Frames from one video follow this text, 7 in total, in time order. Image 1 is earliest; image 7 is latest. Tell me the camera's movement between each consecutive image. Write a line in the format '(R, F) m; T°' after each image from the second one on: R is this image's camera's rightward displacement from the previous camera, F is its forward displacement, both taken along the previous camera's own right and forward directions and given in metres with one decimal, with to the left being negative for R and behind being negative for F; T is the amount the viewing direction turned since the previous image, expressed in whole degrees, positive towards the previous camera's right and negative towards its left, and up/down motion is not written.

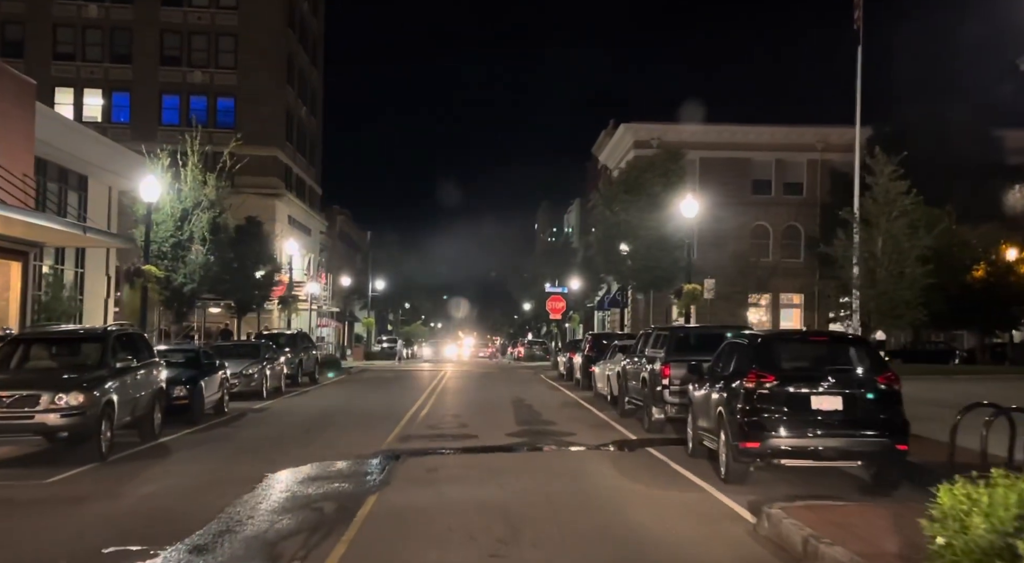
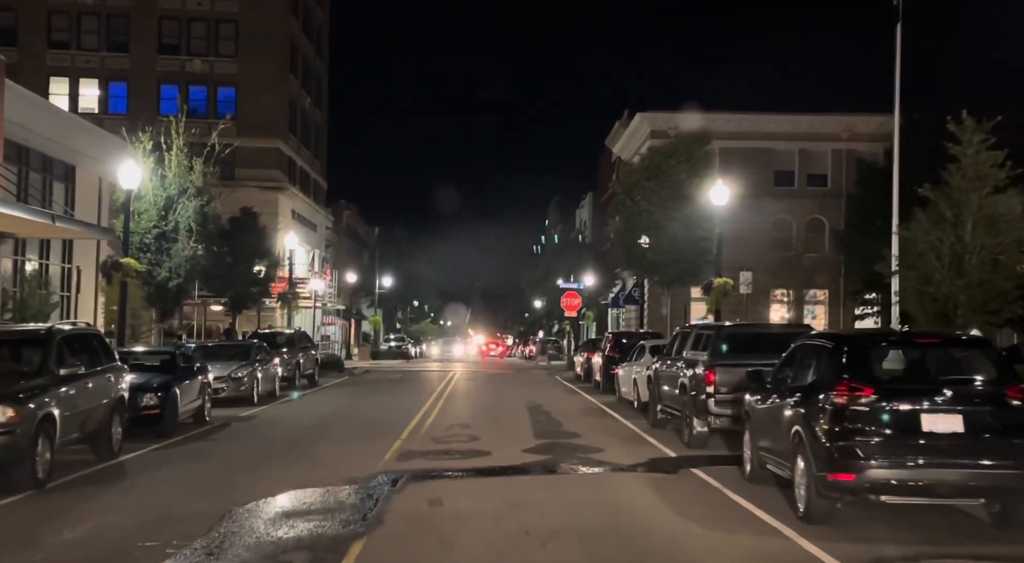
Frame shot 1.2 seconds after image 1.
(-0.1, +2.3) m; -1°
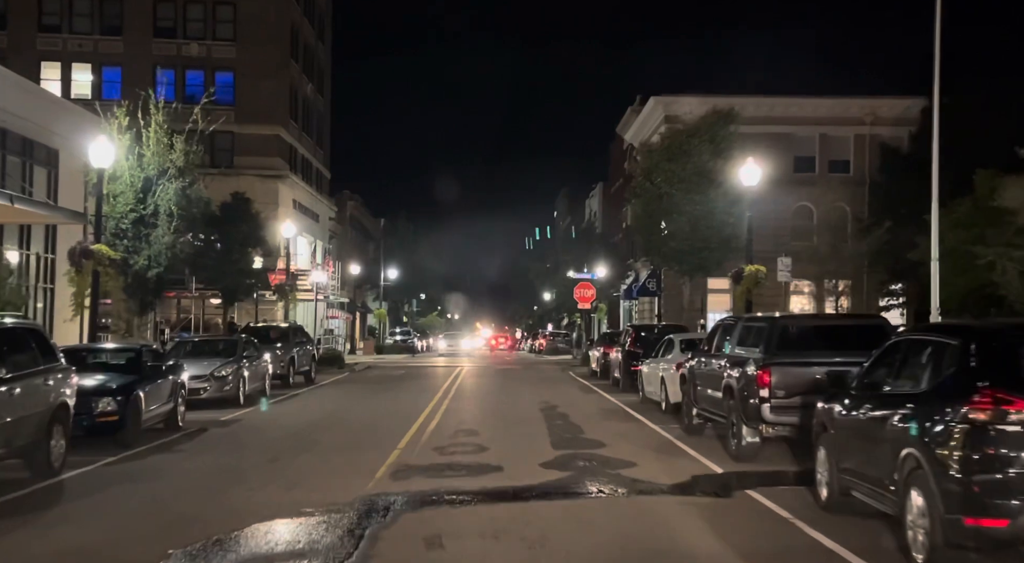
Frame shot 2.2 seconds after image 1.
(-0.1, +2.2) m; 0°
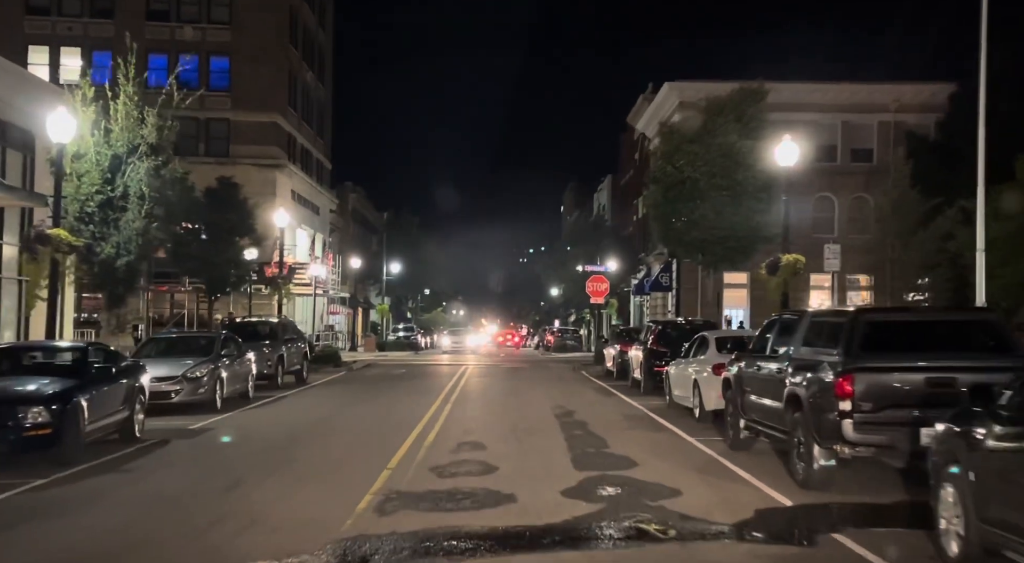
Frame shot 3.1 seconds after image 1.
(-0.1, +2.4) m; 0°
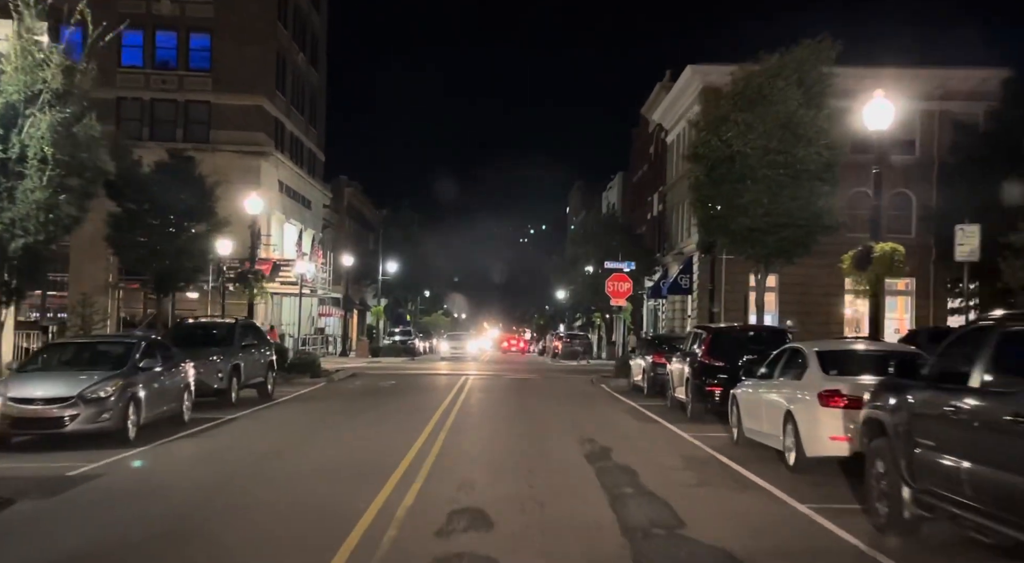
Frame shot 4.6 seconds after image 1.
(-0.2, +4.8) m; 0°
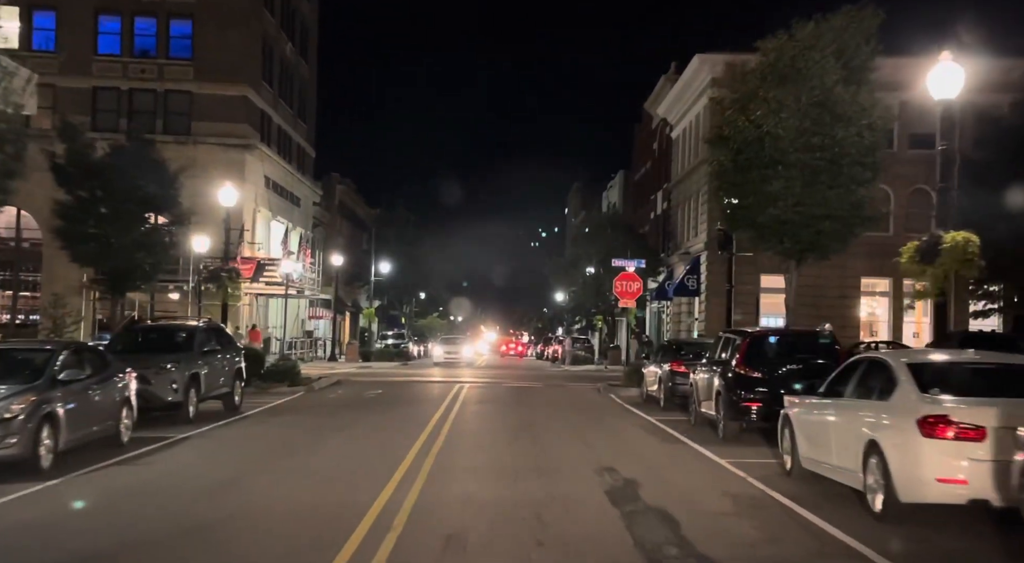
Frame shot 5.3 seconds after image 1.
(-0.1, +2.6) m; 0°
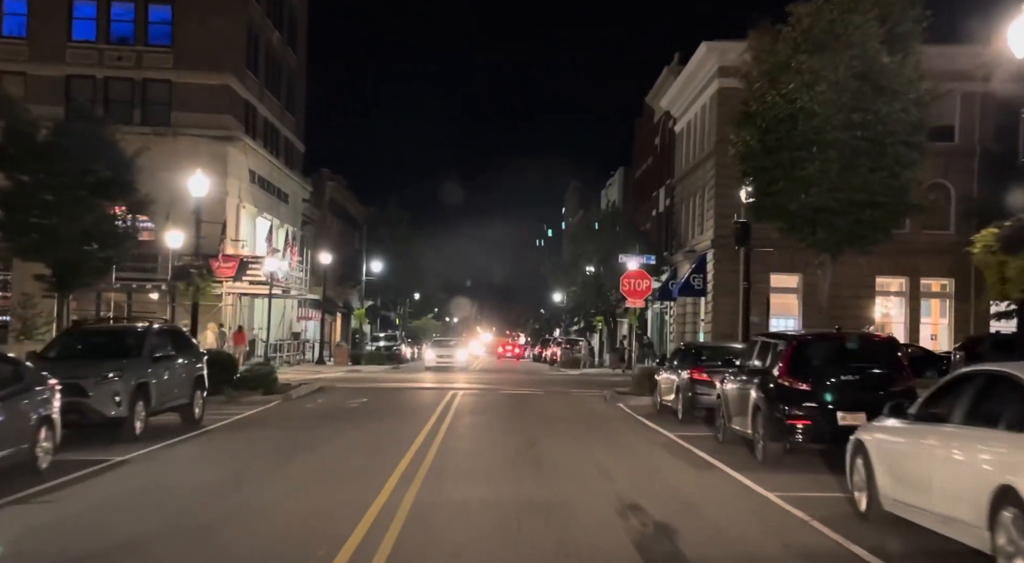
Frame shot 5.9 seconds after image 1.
(-0.1, +2.4) m; 0°
